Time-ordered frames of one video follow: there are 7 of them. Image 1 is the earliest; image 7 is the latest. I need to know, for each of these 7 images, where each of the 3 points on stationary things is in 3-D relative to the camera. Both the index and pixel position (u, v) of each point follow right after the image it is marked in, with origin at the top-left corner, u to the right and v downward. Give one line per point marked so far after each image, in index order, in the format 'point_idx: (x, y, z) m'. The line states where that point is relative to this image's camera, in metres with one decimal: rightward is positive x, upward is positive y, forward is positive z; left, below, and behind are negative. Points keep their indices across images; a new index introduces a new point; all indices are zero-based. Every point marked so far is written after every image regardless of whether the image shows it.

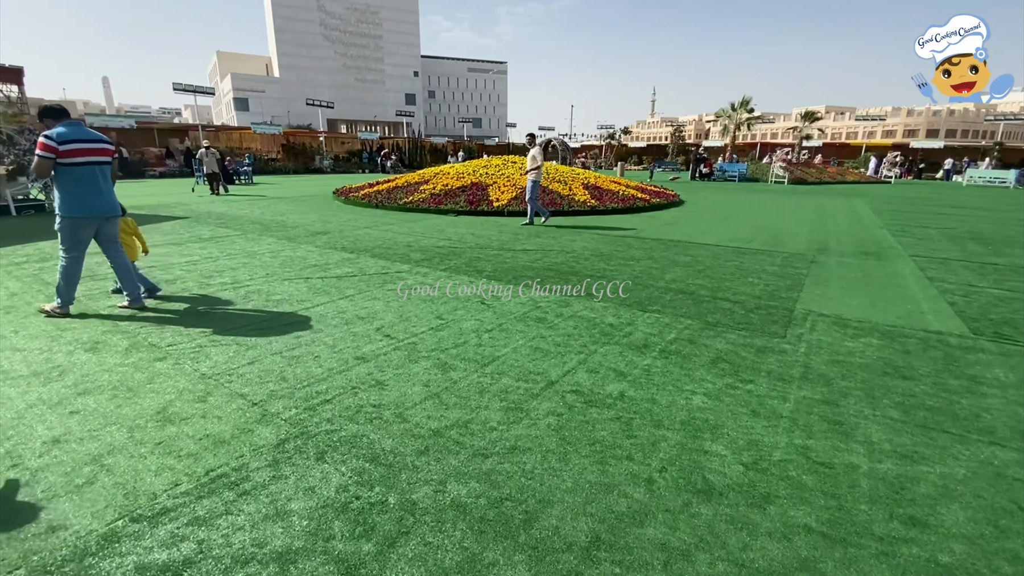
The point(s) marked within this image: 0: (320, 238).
0: (-3.0, +0.8, +7.6) m
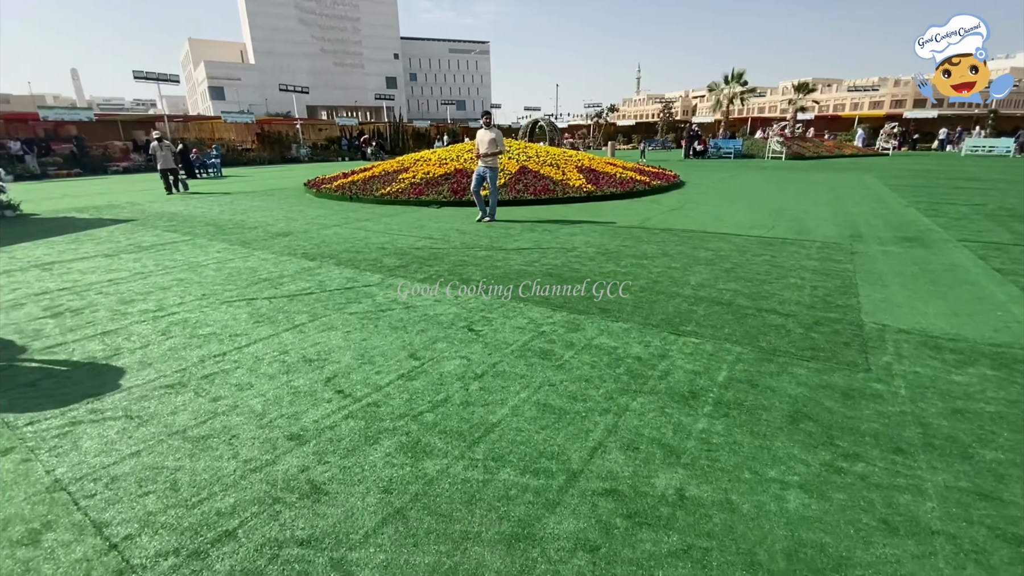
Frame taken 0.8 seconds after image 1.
0: (-3.1, +0.6, +6.5) m
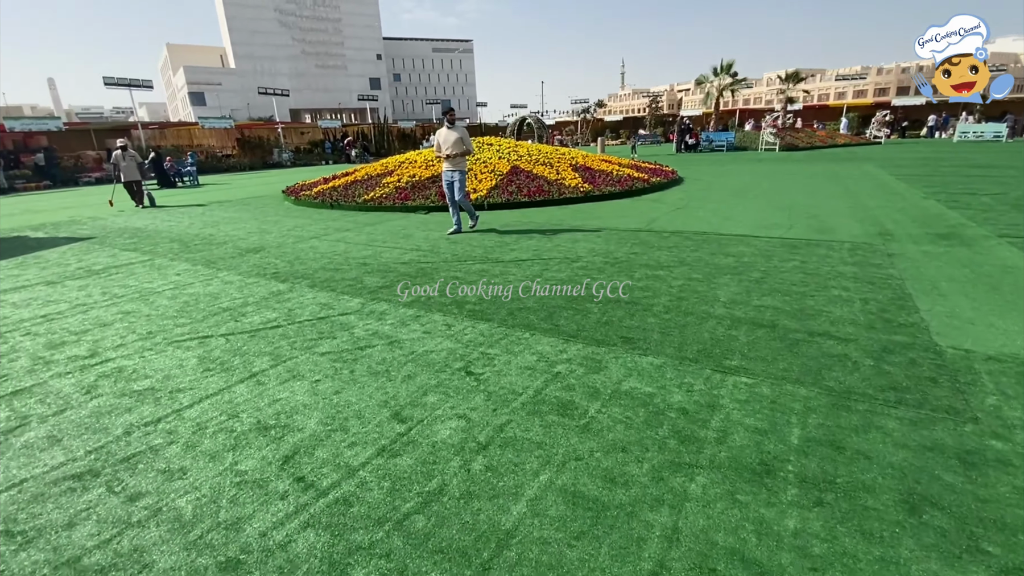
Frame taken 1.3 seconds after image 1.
0: (-3.2, +0.3, +5.9) m
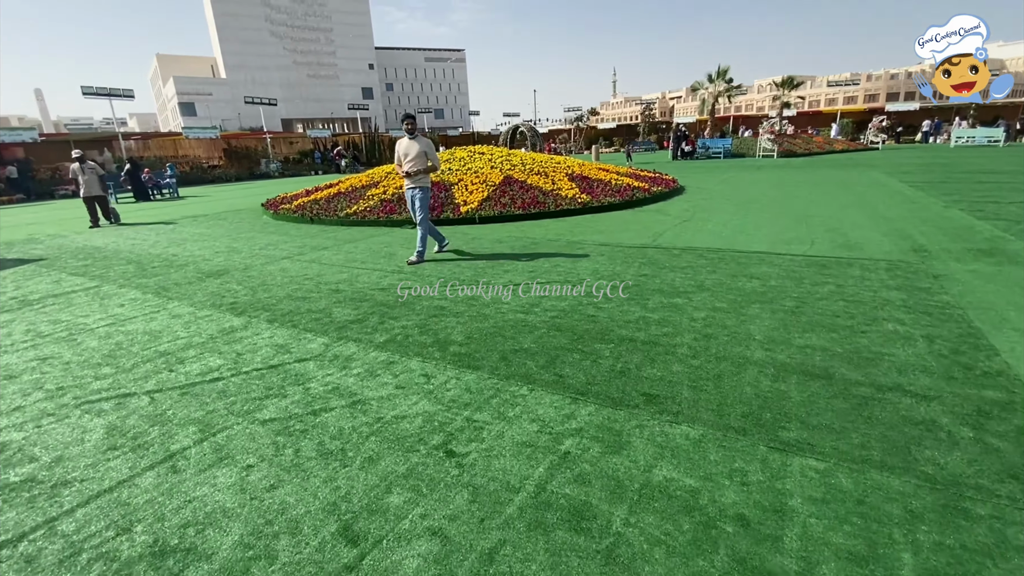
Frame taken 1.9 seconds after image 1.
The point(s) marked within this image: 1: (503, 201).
0: (-3.2, 0.0, +5.2) m
1: (-0.2, +1.6, +8.8) m
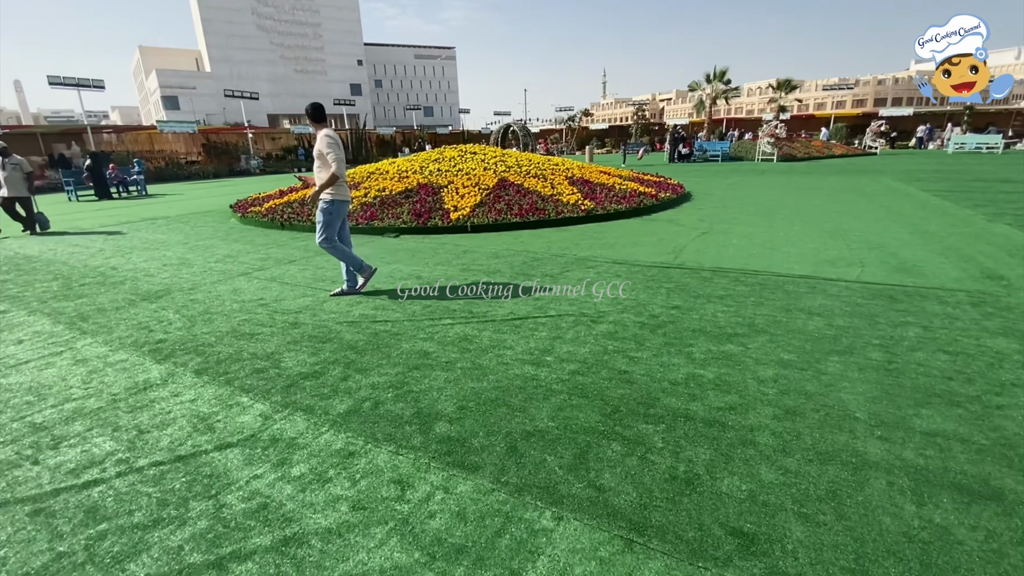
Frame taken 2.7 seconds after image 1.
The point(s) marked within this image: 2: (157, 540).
0: (-3.2, -0.2, +4.2) m
1: (-0.2, +1.3, +7.9) m
2: (-1.3, -0.9, +1.7) m
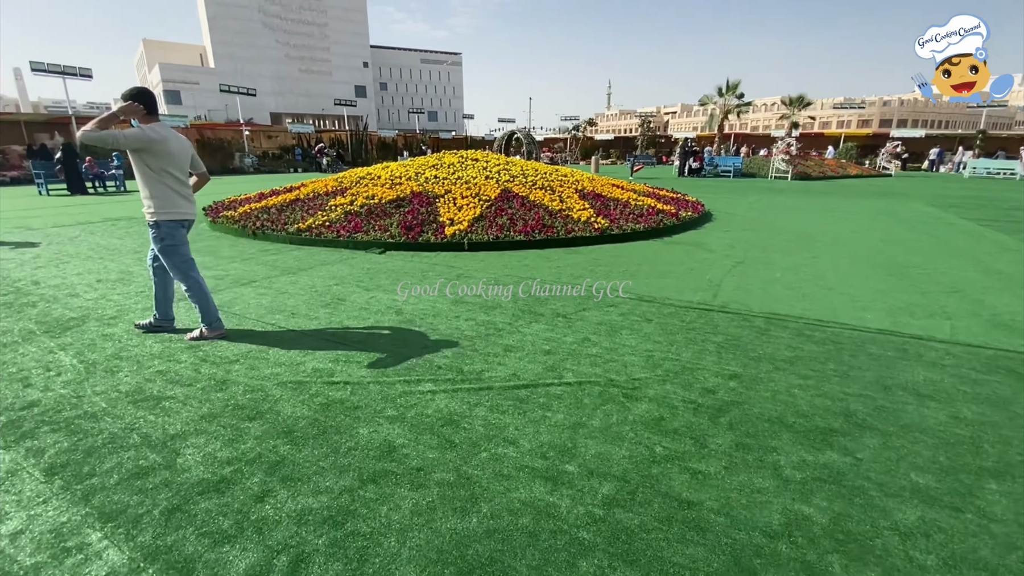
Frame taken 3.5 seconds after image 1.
0: (-3.2, -0.4, +3.2) m
1: (-0.2, +0.9, +6.9) m
2: (-1.2, -1.1, +0.8) m
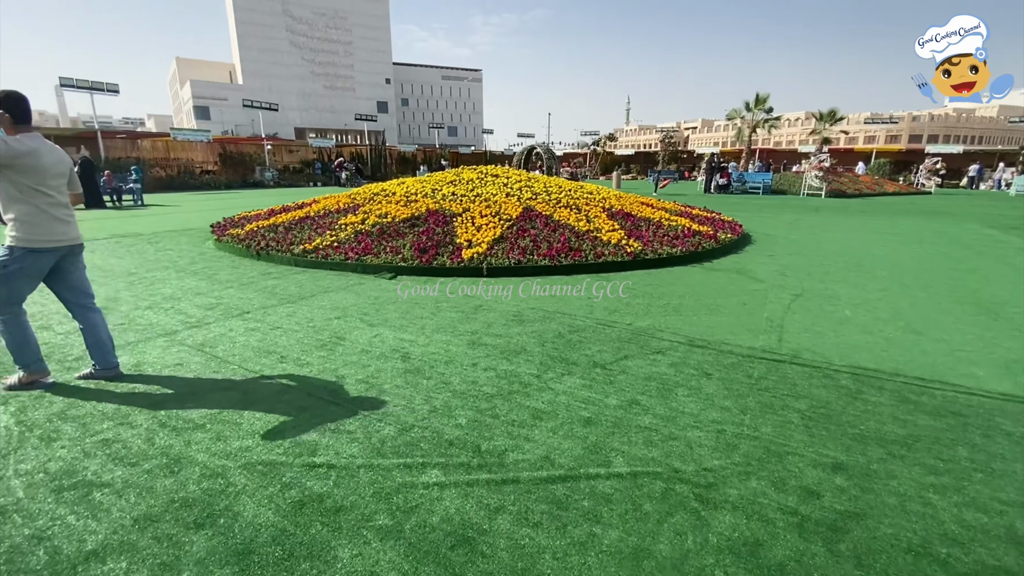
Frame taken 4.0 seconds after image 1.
0: (-3.0, -0.6, +2.7) m
1: (+0.1, +0.6, +6.3) m
2: (-1.2, -1.3, +0.1) m
